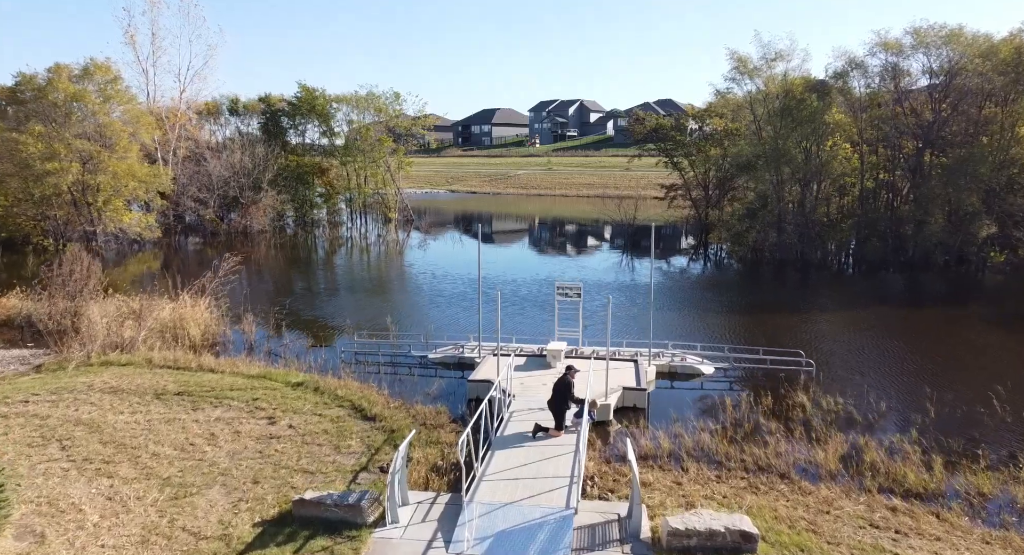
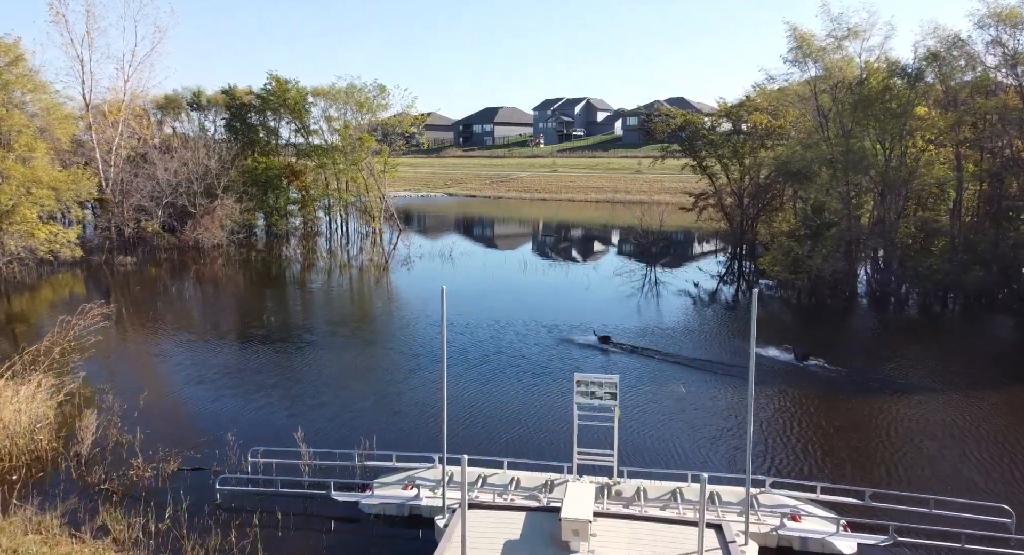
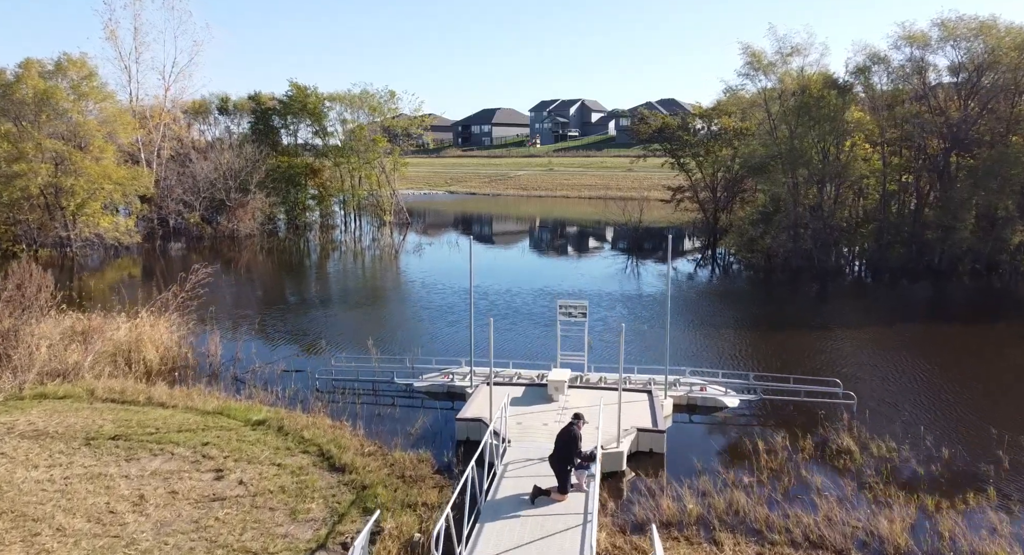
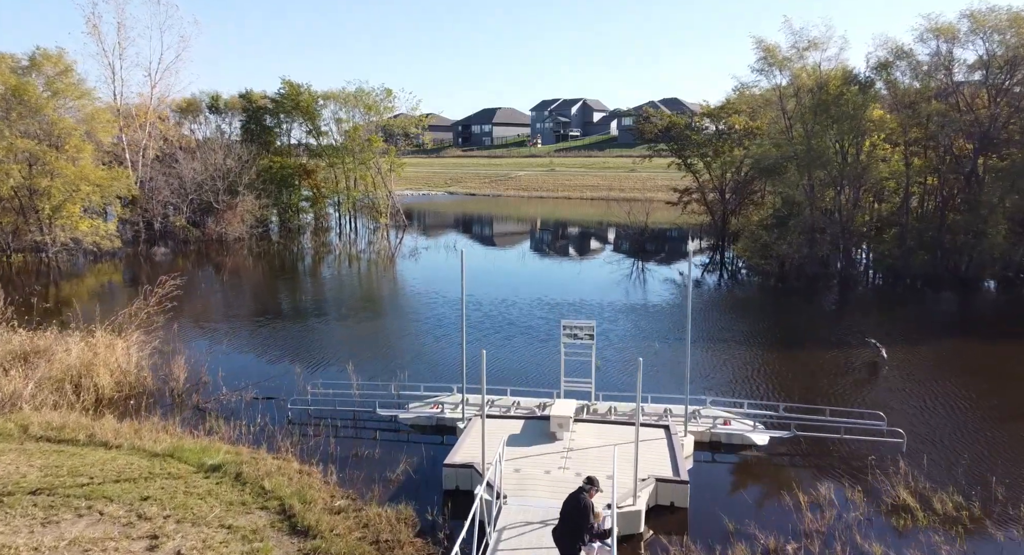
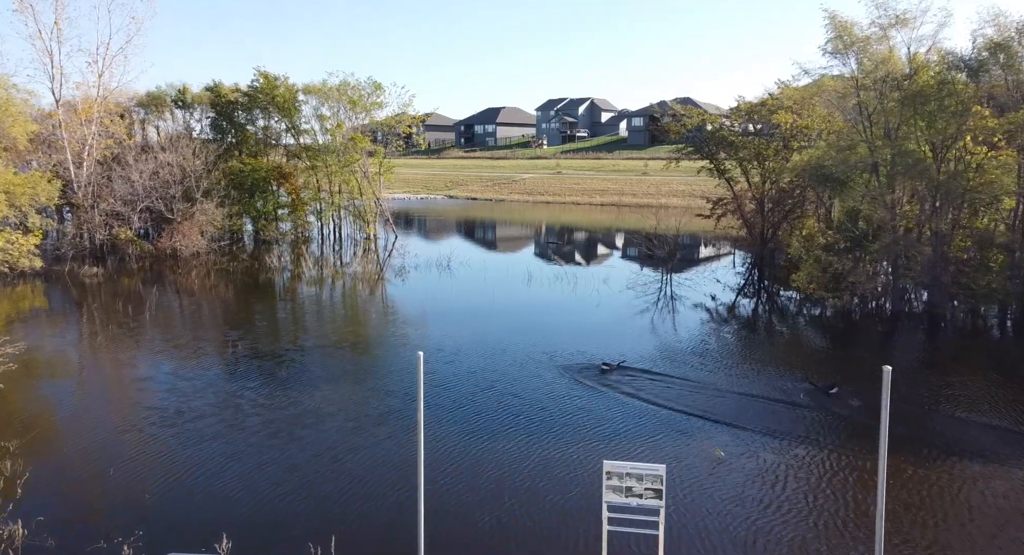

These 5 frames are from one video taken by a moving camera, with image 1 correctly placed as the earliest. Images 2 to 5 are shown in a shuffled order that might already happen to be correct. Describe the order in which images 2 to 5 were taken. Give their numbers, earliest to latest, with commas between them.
3, 4, 2, 5
